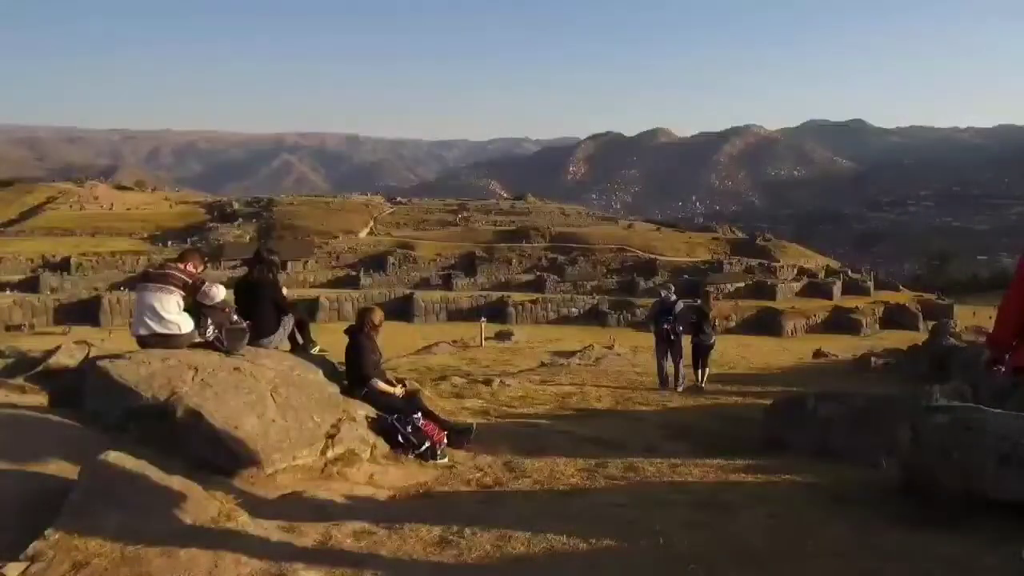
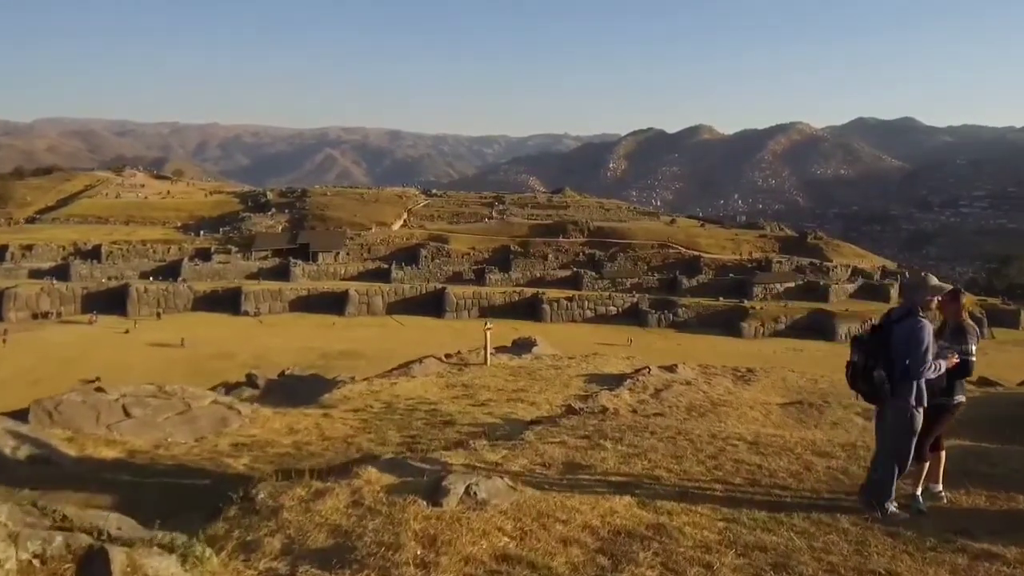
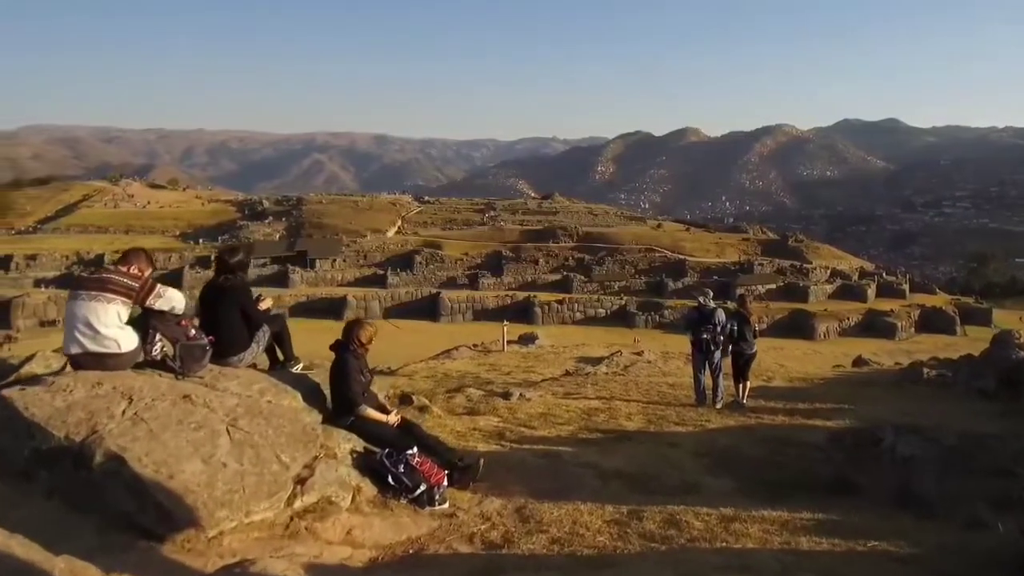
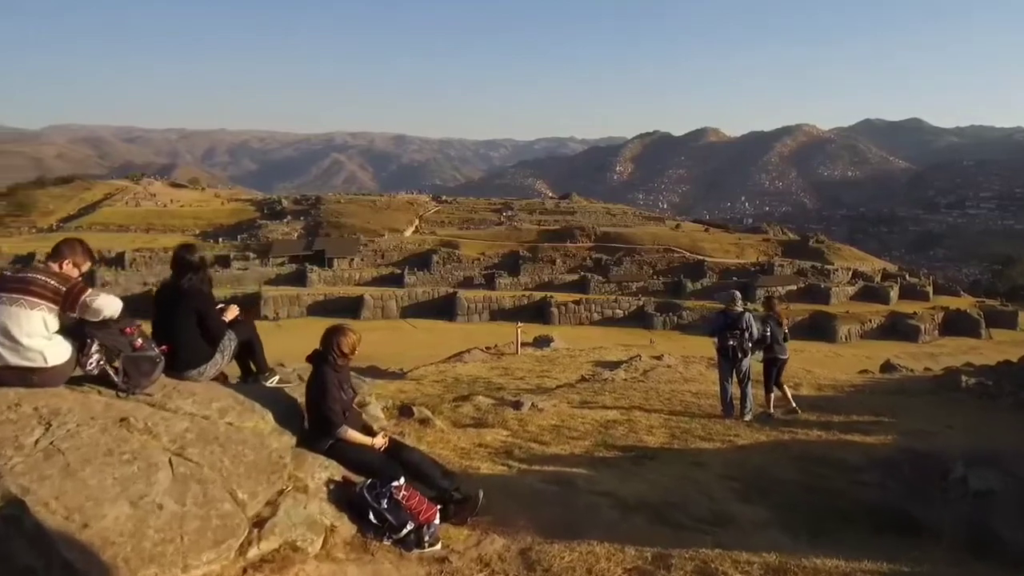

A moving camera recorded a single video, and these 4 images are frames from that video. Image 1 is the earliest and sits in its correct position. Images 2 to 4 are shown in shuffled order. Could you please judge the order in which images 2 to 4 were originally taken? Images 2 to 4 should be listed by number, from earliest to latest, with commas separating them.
3, 4, 2
